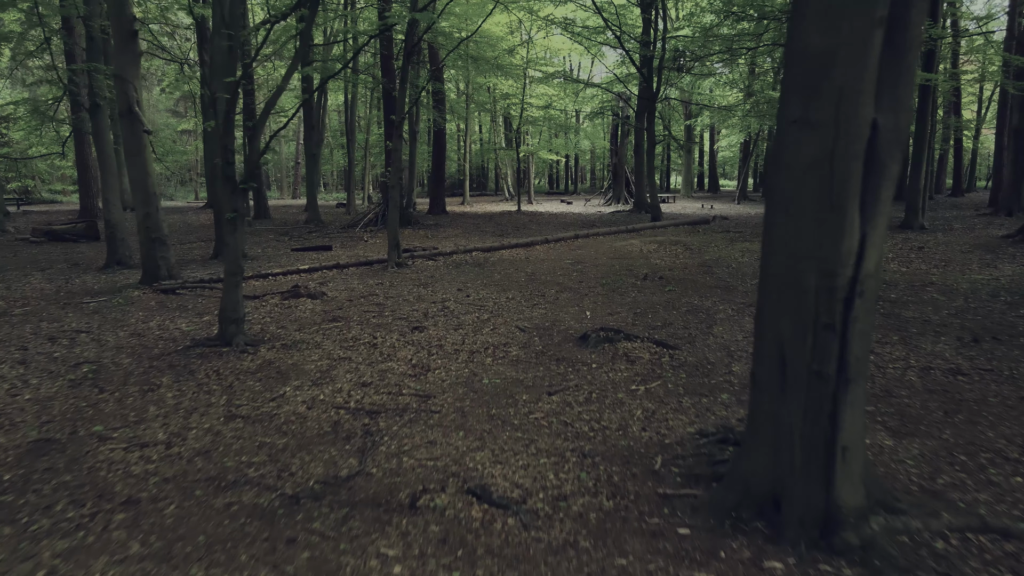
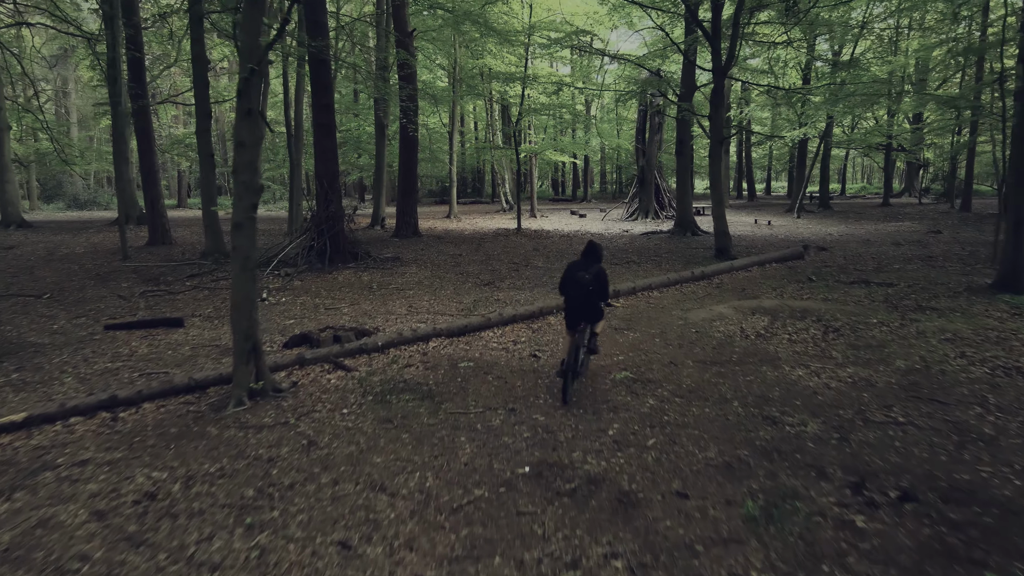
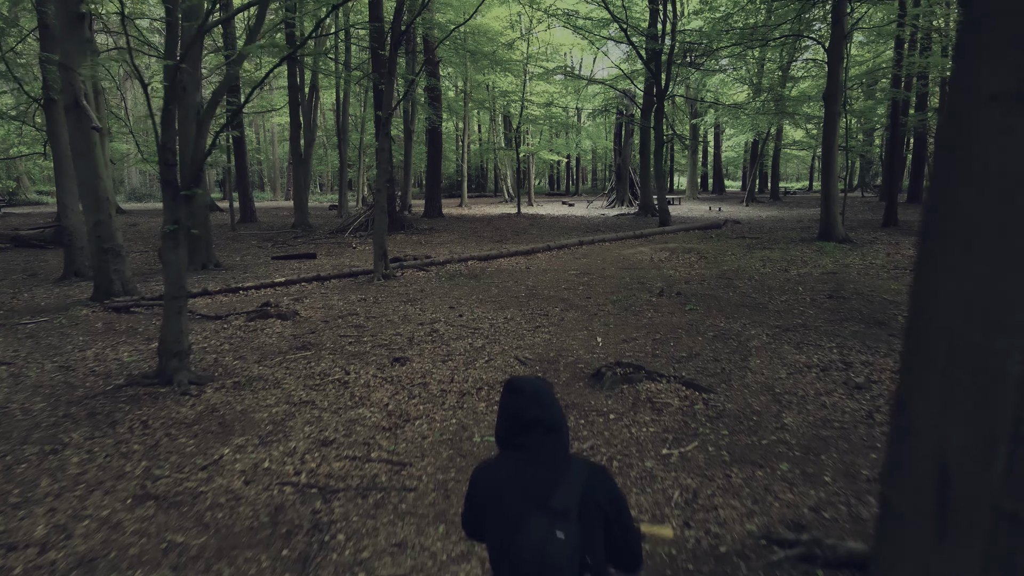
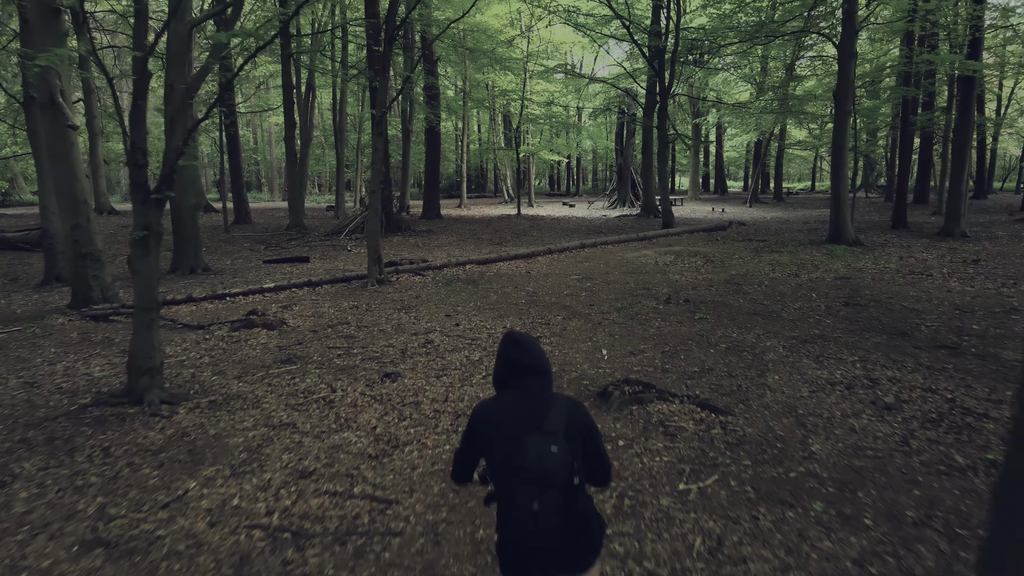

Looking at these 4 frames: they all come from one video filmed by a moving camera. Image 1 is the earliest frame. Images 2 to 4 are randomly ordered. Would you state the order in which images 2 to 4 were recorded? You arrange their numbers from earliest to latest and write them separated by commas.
3, 4, 2
